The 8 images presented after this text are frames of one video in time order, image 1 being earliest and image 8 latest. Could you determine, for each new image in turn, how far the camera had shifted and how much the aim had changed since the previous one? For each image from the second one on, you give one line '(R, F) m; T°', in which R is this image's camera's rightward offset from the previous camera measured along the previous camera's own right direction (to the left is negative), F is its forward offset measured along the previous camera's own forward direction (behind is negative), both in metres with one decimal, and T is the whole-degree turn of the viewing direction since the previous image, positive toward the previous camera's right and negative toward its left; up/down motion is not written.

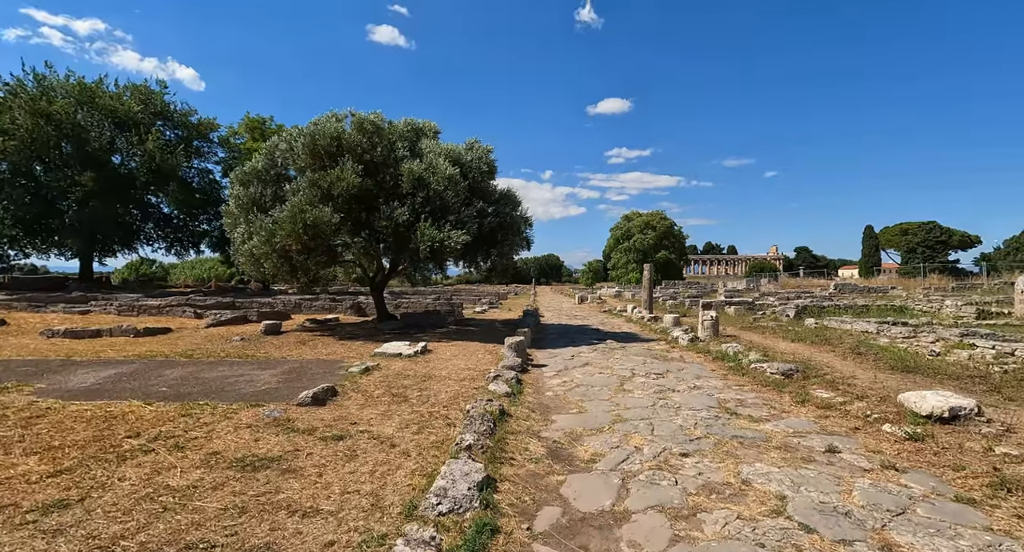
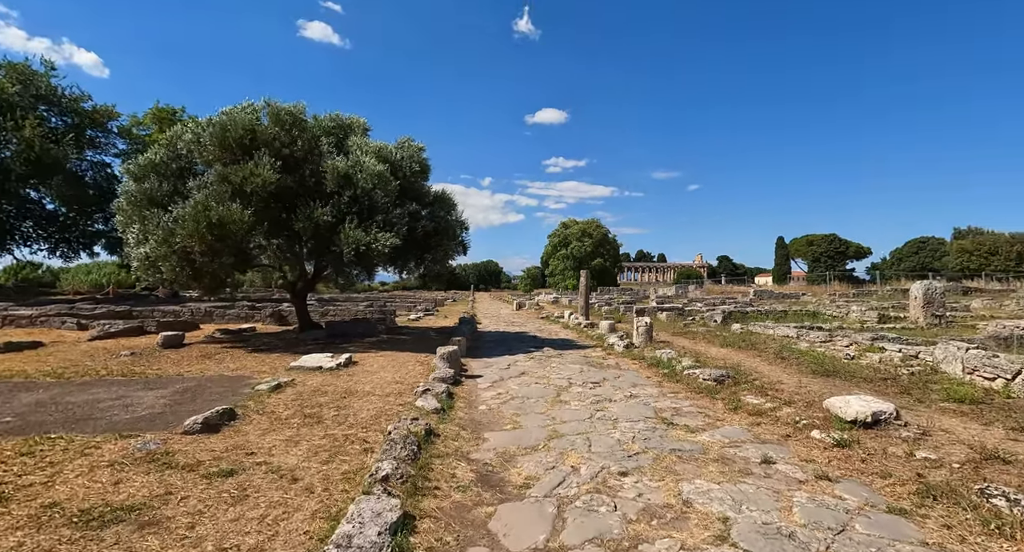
(+0.1, +0.4) m; +7°
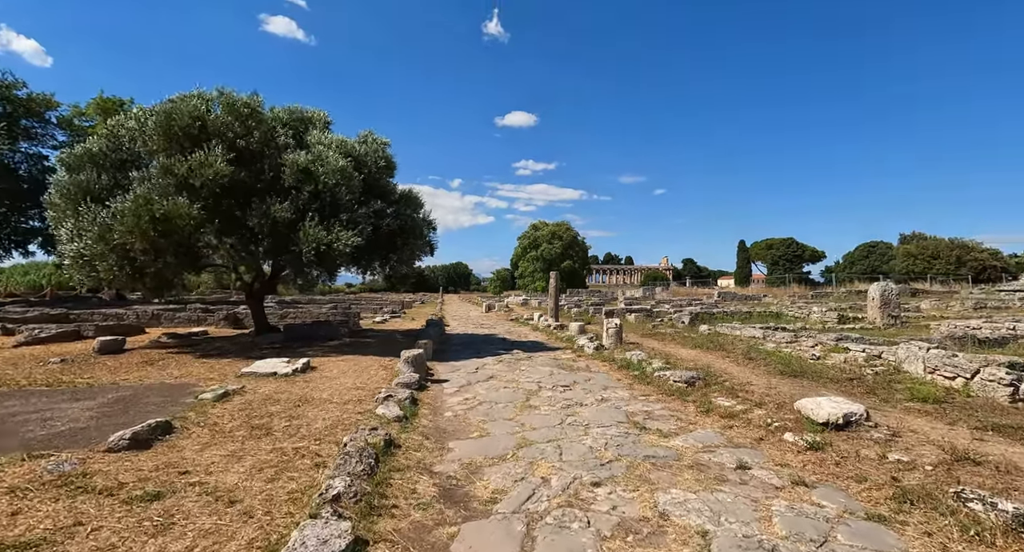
(0.0, +0.3) m; +4°
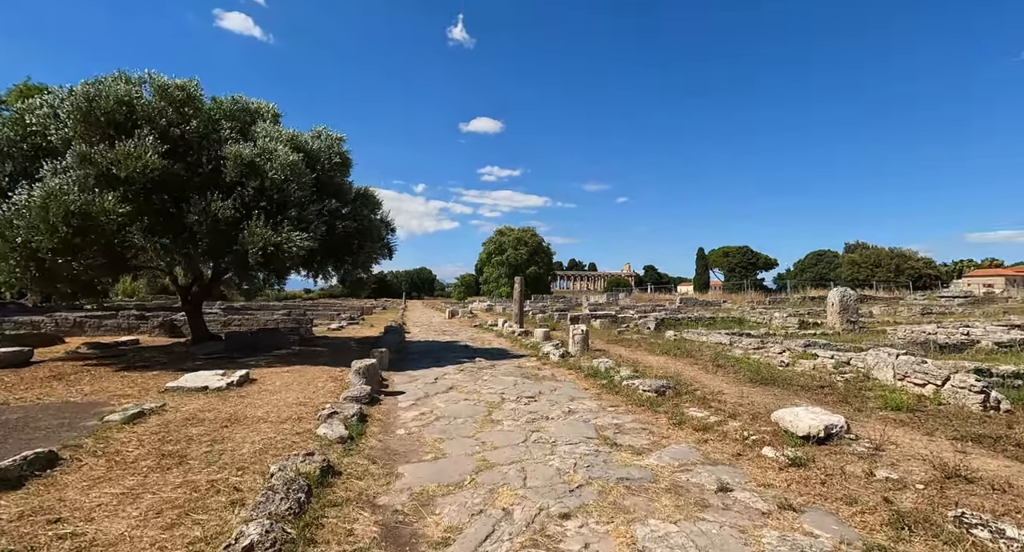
(0.0, +0.5) m; +4°
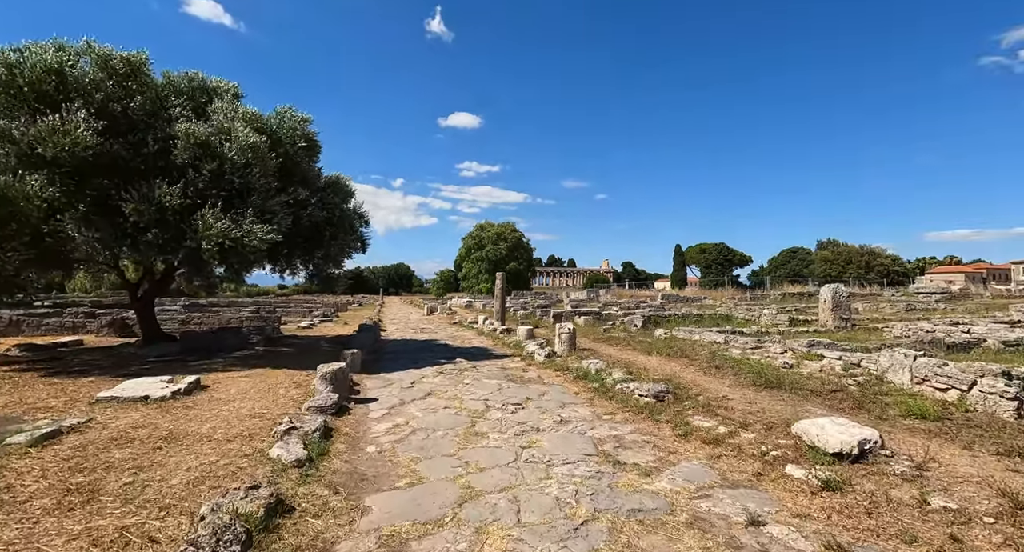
(-0.1, +0.7) m; +2°
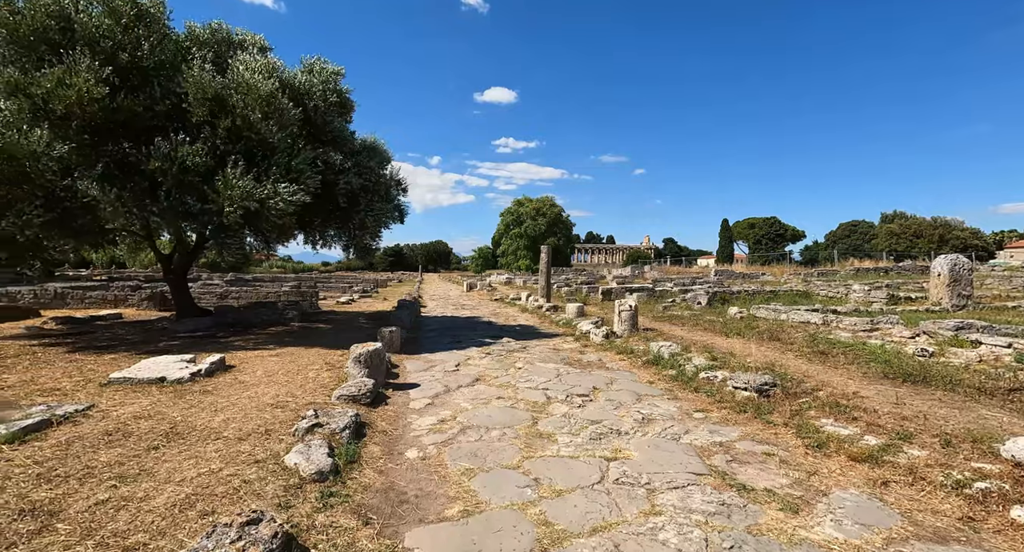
(-0.3, +1.1) m; -4°
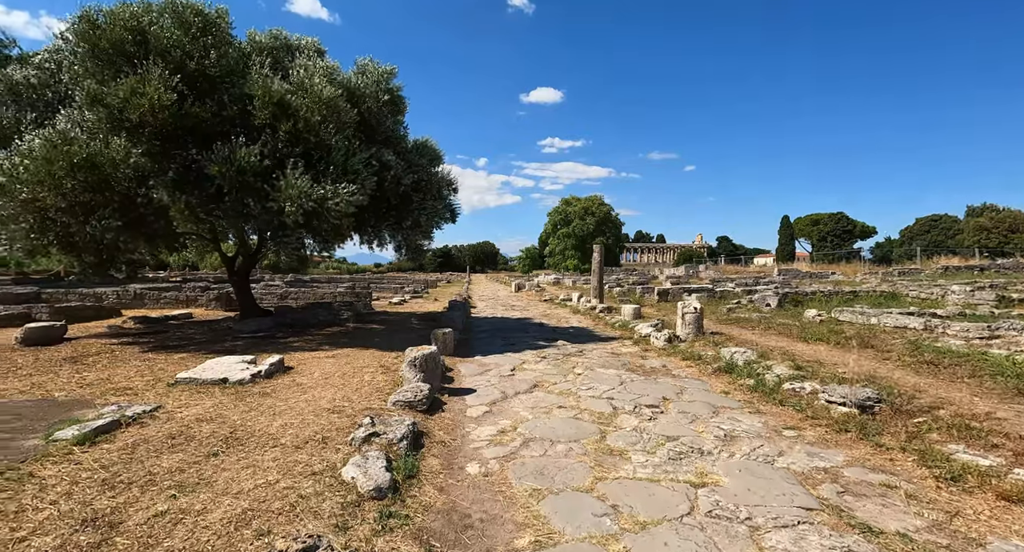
(-0.2, +0.3) m; -5°
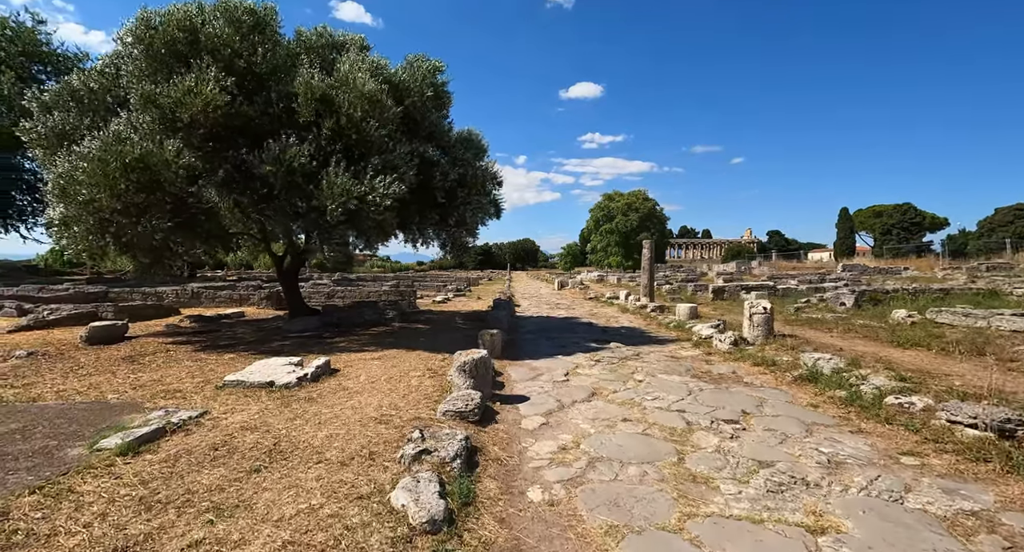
(-0.2, +0.5) m; -5°
